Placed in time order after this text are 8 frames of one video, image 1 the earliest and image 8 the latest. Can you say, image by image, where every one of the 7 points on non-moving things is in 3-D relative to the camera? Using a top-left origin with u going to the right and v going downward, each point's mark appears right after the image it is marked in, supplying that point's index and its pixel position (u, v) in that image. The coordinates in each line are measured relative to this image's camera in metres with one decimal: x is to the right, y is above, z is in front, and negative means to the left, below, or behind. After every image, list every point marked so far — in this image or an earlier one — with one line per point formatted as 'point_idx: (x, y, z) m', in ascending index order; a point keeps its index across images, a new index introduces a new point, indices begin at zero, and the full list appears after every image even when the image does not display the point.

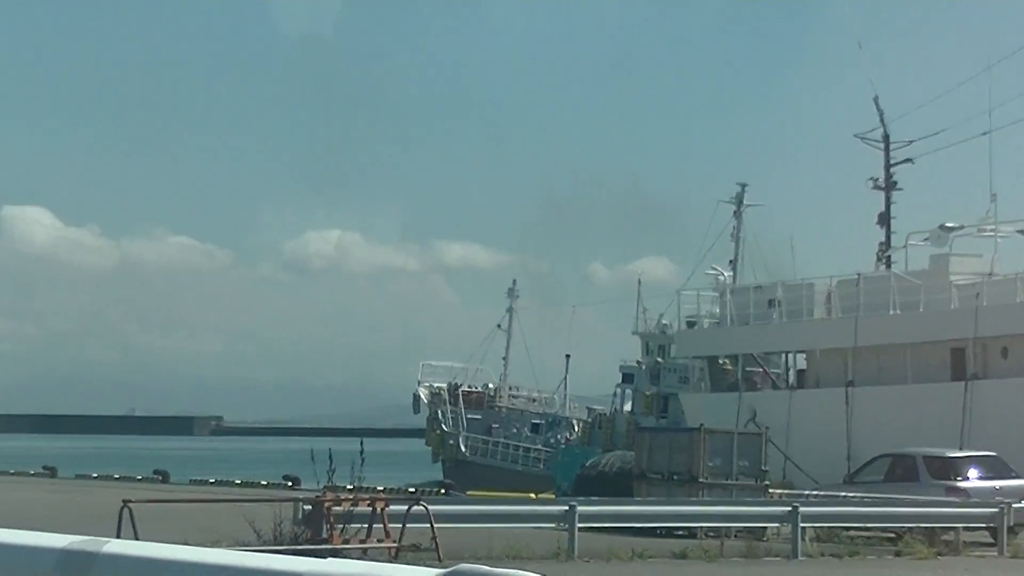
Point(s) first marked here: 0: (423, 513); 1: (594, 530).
0: (-1.2, -3.0, +18.8) m
1: (+1.1, -3.4, +19.8) m
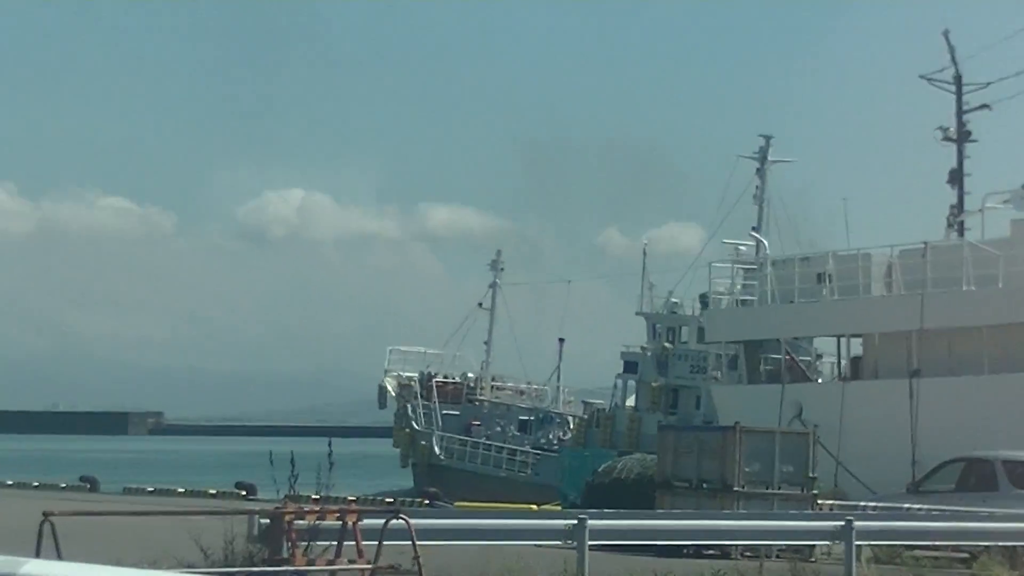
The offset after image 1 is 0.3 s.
0: (-1.2, -2.7, +15.7) m
1: (+1.1, -3.1, +16.7) m
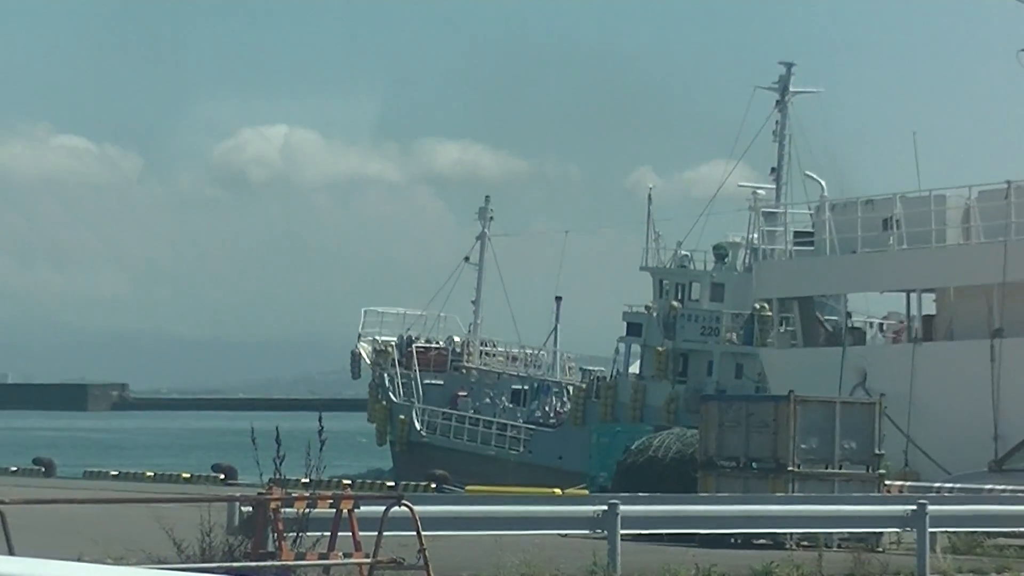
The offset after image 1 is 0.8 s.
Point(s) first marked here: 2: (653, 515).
0: (-1.0, -2.2, +13.6) m
1: (+1.3, -2.6, +14.5) m
2: (+1.3, -2.2, +13.3) m
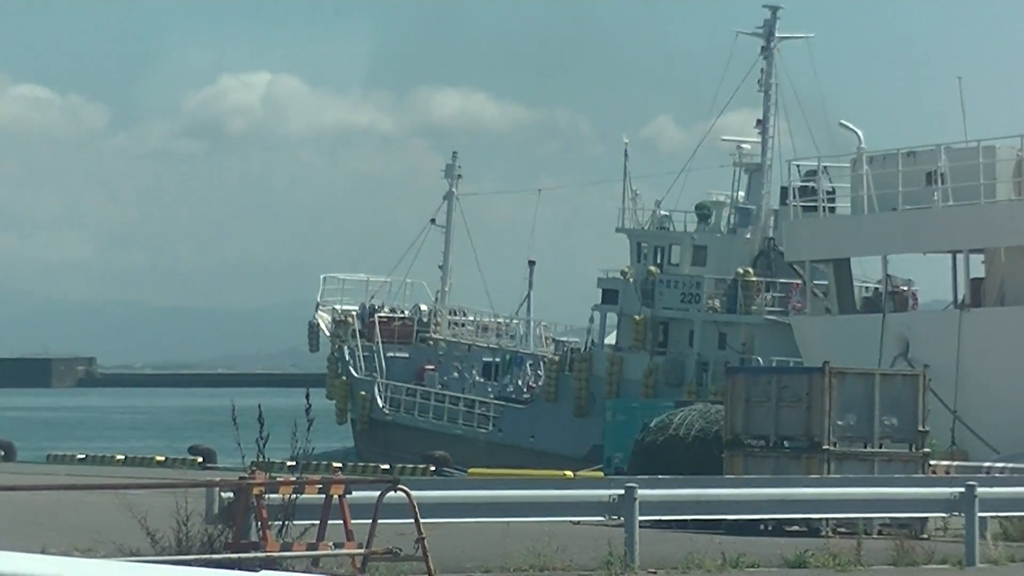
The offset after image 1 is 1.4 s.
0: (-1.0, -1.9, +12.4) m
1: (+1.4, -2.2, +13.3) m
2: (+1.4, -1.8, +12.0) m
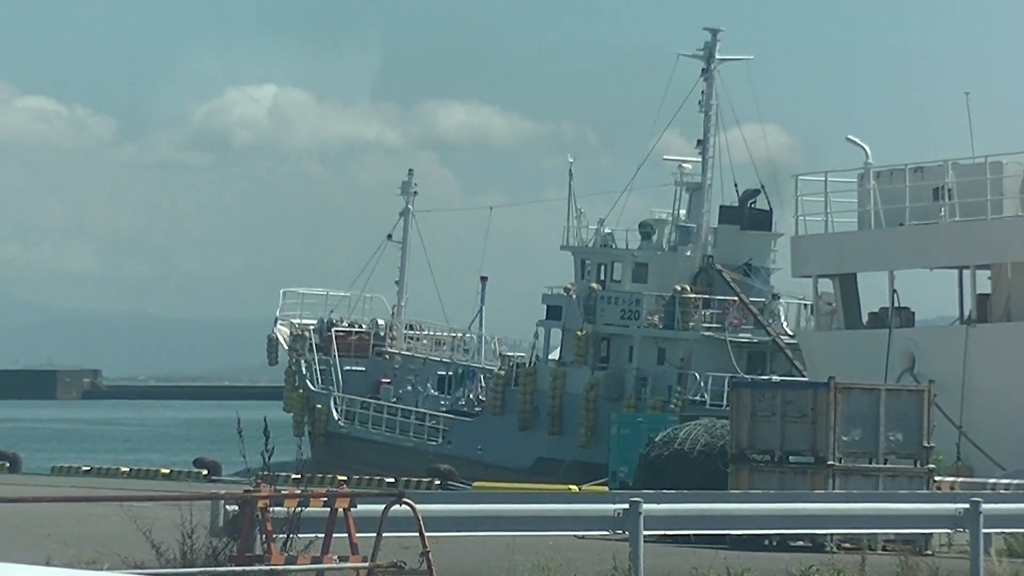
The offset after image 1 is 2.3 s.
0: (-0.9, -2.0, +12.4) m
1: (+1.4, -2.4, +13.3) m
2: (+1.4, -1.9, +12.0) m
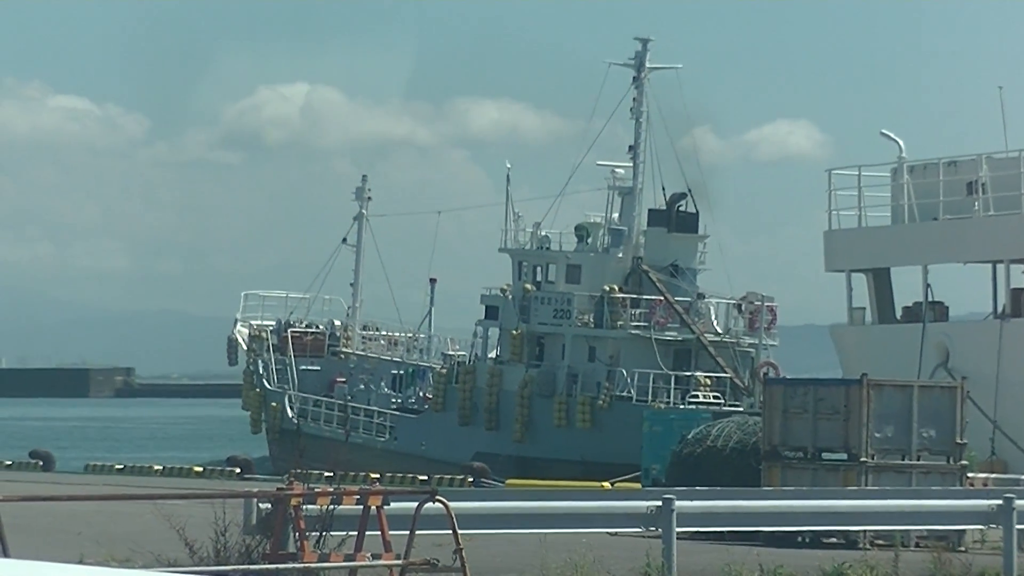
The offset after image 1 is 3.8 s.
0: (-0.6, -2.0, +12.4) m
1: (+1.7, -2.3, +13.2) m
2: (+1.7, -1.9, +12.0) m
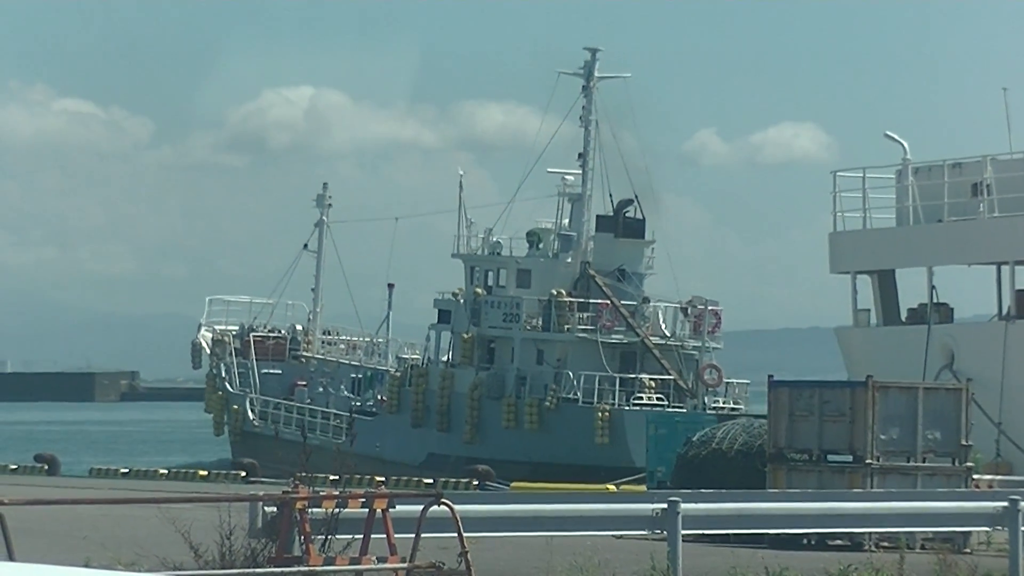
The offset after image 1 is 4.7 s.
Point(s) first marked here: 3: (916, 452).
0: (-0.6, -2.0, +12.4) m
1: (+1.8, -2.3, +13.2) m
2: (+1.8, -1.9, +11.9) m
3: (+4.1, -1.6, +14.3) m
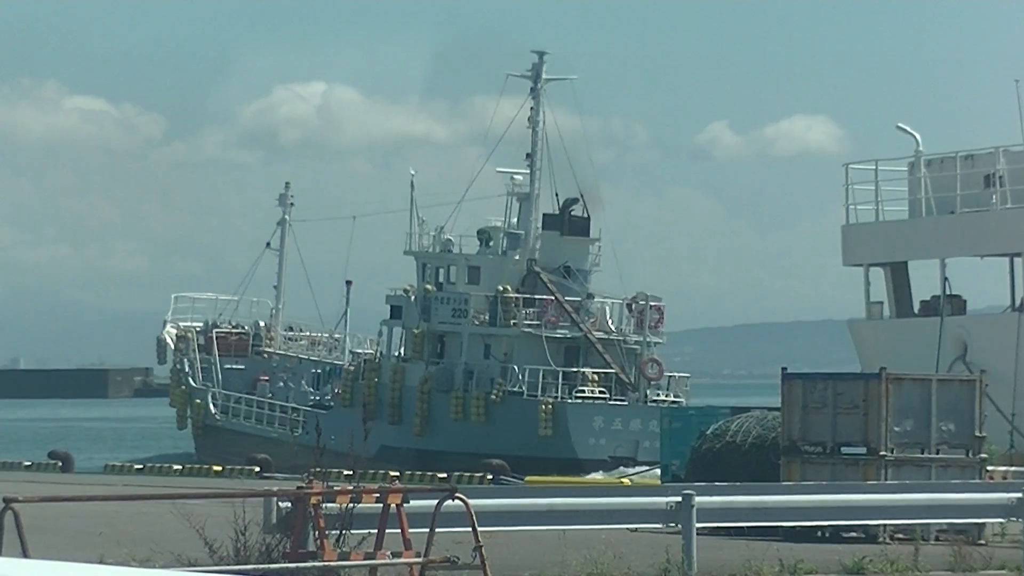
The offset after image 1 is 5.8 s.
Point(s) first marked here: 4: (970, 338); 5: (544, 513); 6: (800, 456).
0: (-0.5, -2.0, +12.4) m
1: (+1.9, -2.3, +13.2) m
2: (+1.9, -1.9, +11.9) m
3: (+4.2, -1.6, +14.3) m
4: (+5.8, -0.6, +17.8) m
5: (+0.3, -1.9, +12.0) m
6: (+3.0, -1.7, +14.5) m
